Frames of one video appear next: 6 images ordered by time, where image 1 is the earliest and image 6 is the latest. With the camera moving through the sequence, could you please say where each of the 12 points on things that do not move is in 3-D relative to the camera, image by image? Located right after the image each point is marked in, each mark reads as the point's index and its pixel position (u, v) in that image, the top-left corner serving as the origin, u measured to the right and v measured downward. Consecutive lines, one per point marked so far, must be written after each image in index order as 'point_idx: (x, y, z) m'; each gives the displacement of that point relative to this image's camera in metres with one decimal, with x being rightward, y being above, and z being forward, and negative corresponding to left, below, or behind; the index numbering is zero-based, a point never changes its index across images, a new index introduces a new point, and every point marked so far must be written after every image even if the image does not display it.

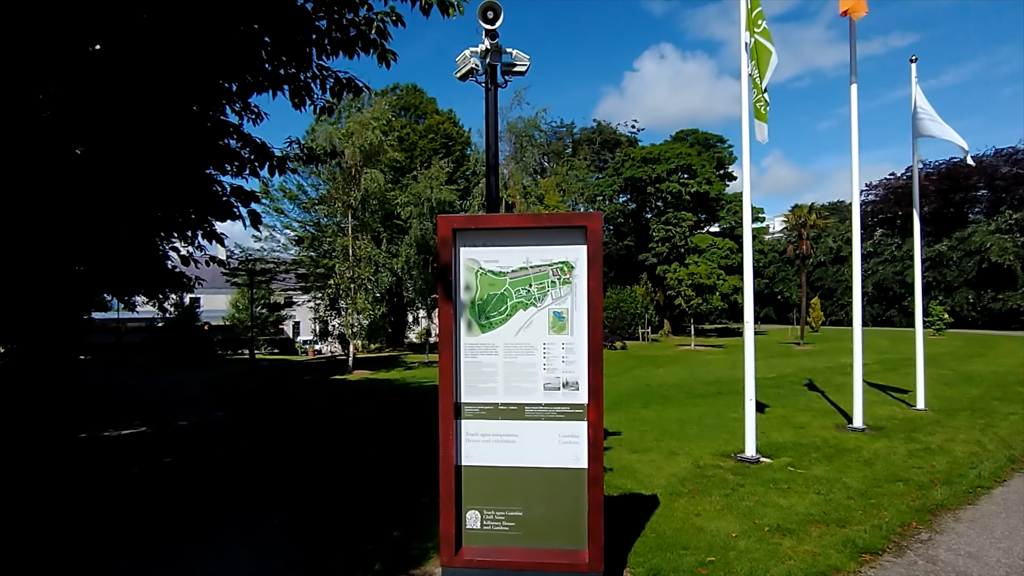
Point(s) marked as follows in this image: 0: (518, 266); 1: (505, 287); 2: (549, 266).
0: (+0.1, +0.2, +5.9) m
1: (-0.1, 0.0, +5.9) m
2: (+0.3, +0.2, +5.9) m
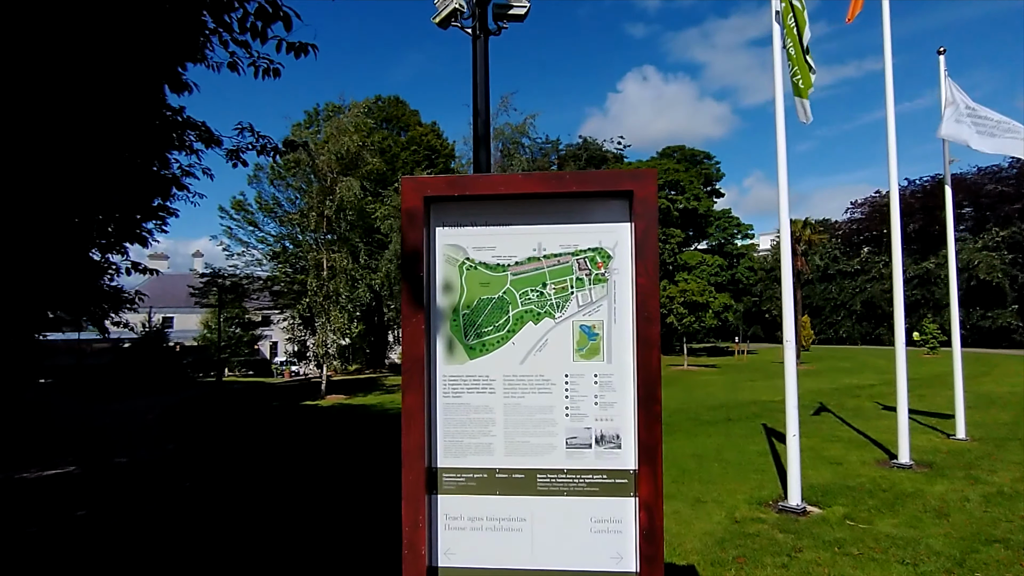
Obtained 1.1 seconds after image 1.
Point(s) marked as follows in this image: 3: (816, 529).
0: (+0.1, +0.2, +3.8) m
1: (0.0, 0.0, +3.8) m
2: (+0.4, +0.2, +3.8) m
3: (+3.9, -3.1, +8.5) m
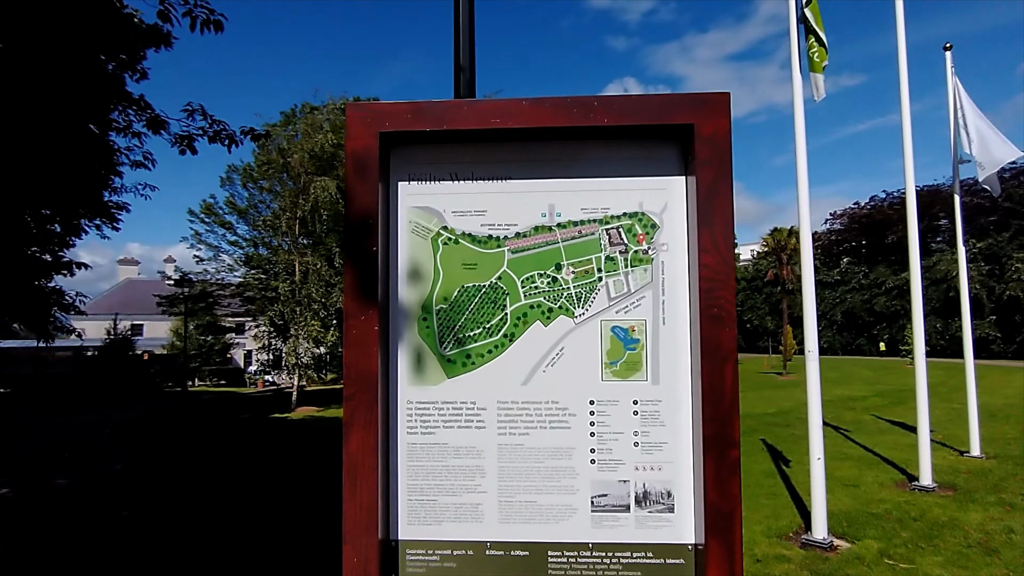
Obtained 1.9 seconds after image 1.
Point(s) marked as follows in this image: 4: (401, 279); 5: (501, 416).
0: (+0.1, +0.2, +2.6) m
1: (0.0, +0.1, +2.6) m
2: (+0.4, +0.2, +2.6) m
3: (+3.8, -3.2, +7.4) m
4: (-0.4, 0.0, +2.6) m
5: (0.0, -0.5, +2.5) m
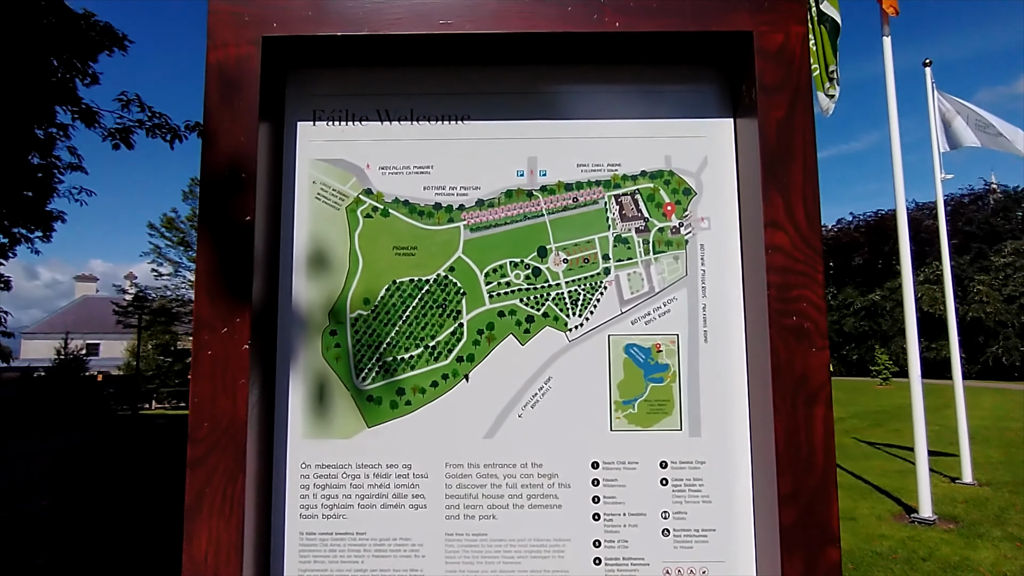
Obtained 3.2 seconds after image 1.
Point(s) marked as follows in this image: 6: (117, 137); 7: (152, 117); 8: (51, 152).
0: (0.0, +0.3, +1.7) m
1: (-0.1, +0.1, +1.7) m
2: (+0.2, +0.3, +1.7) m
3: (+3.5, -3.3, +6.5) m
4: (-0.5, 0.0, +1.7) m
5: (-0.2, -0.5, +1.6) m
6: (-3.6, +1.4, +6.0) m
7: (-3.2, +1.5, +5.8) m
8: (-3.6, +1.1, +5.2) m
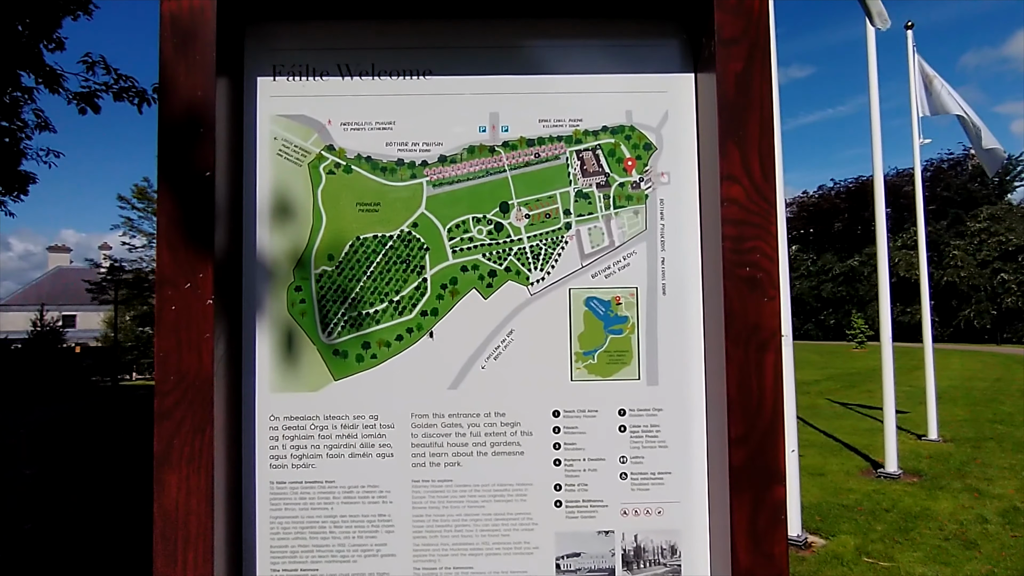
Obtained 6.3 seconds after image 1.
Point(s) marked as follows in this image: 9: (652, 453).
0: (-0.1, +0.4, +1.7) m
1: (-0.2, +0.2, +1.7) m
2: (+0.2, +0.4, +1.7) m
3: (+3.3, -2.9, +6.8) m
4: (-0.6, +0.2, +1.7) m
5: (-0.2, -0.4, +1.6) m
6: (-3.8, +1.7, +5.9) m
7: (-3.4, +1.8, +5.7) m
8: (-3.8, +1.3, +5.0) m
9: (+0.4, -0.4, +1.7) m
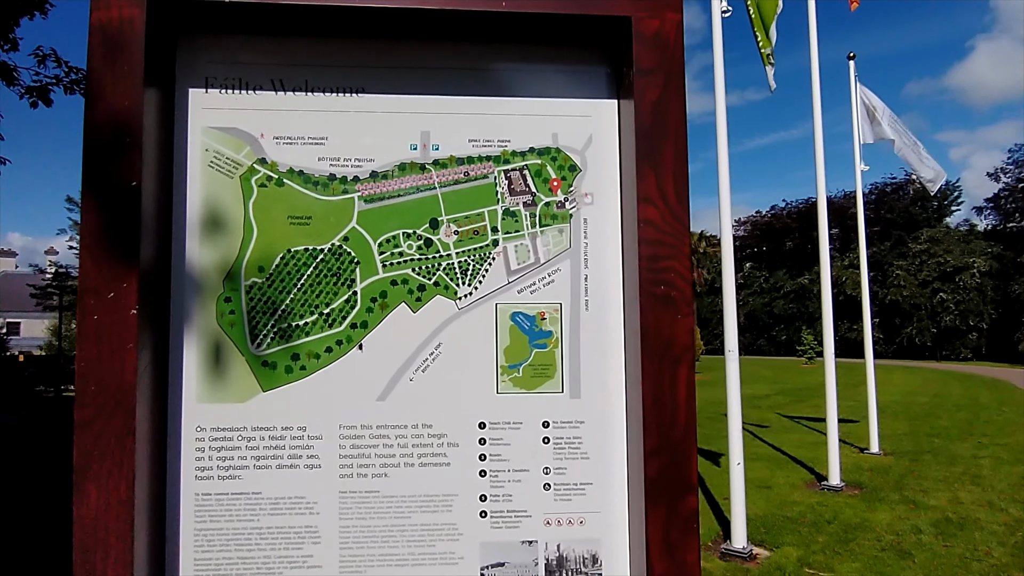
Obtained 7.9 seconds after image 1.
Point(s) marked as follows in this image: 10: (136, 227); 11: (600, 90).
0: (-0.3, +0.3, +1.7) m
1: (-0.4, +0.1, +1.7) m
2: (0.0, +0.3, +1.8) m
3: (+2.7, -3.1, +6.9) m
4: (-0.8, +0.1, +1.7) m
5: (-0.4, -0.4, +1.7) m
6: (-4.2, +1.6, +5.7) m
7: (-3.8, +1.7, +5.5) m
8: (-4.2, +1.3, +4.9) m
9: (+0.2, -0.5, +1.7) m
10: (-0.9, +0.1, +1.5) m
11: (+0.2, +0.5, +1.8) m
